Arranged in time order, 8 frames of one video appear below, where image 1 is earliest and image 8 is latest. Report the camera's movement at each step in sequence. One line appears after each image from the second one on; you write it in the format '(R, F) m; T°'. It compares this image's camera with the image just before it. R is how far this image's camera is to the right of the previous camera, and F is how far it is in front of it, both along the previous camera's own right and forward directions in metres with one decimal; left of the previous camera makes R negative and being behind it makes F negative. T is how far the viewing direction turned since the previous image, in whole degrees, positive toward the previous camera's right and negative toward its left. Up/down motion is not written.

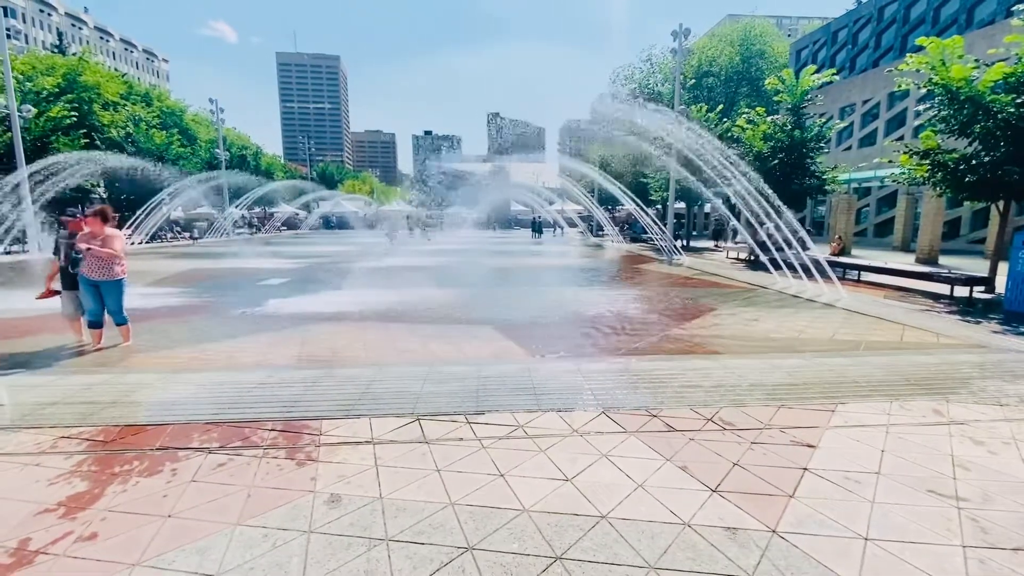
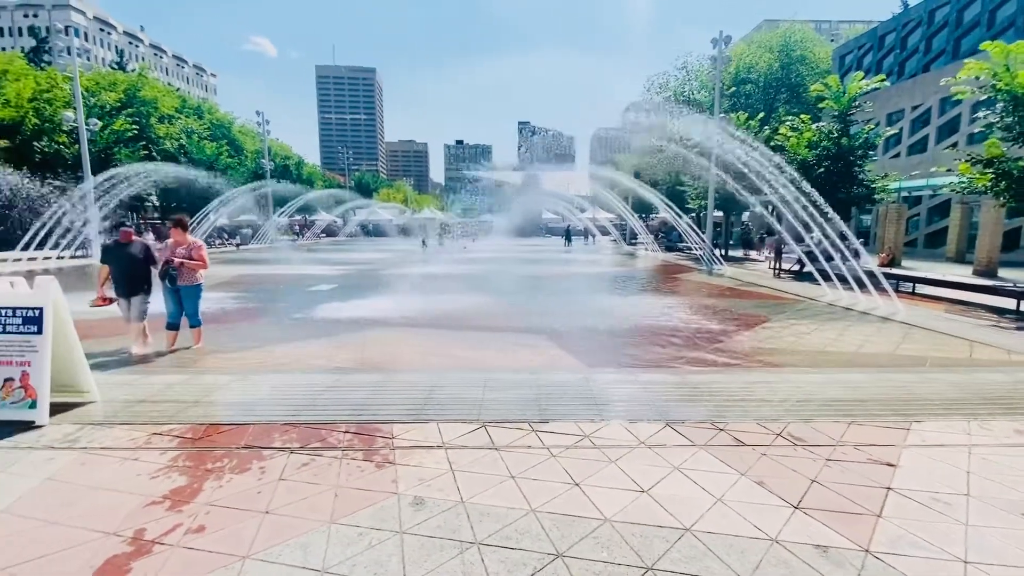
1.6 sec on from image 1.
(-0.4, -0.1) m; -3°
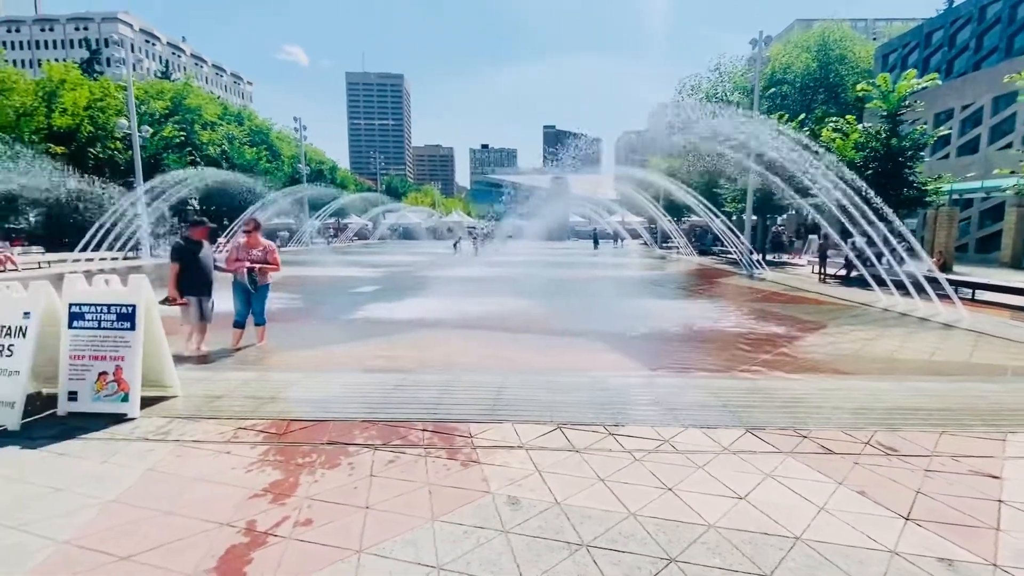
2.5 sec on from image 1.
(-0.5, 0.0) m; -3°
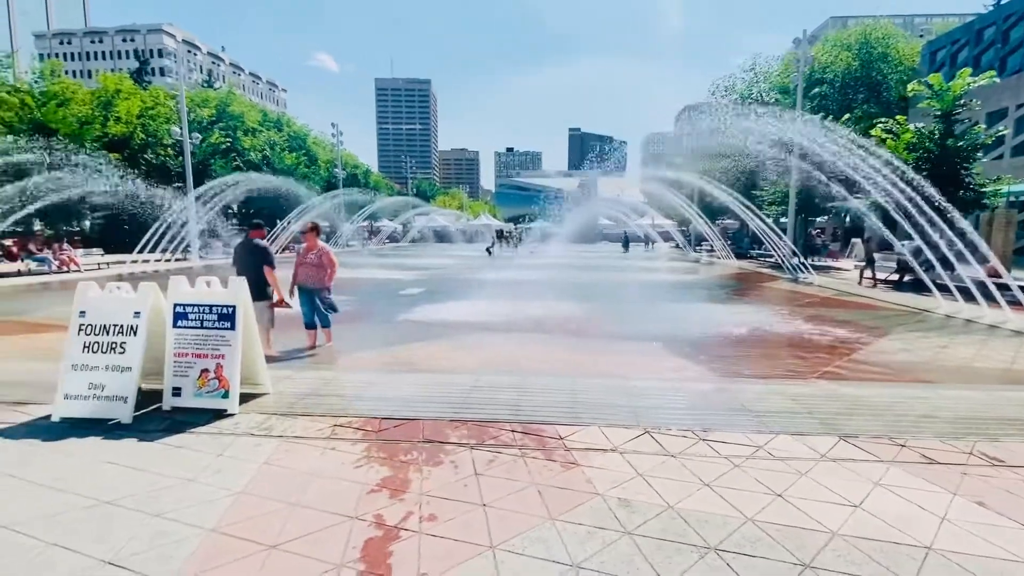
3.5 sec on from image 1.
(-0.7, -0.1) m; -3°
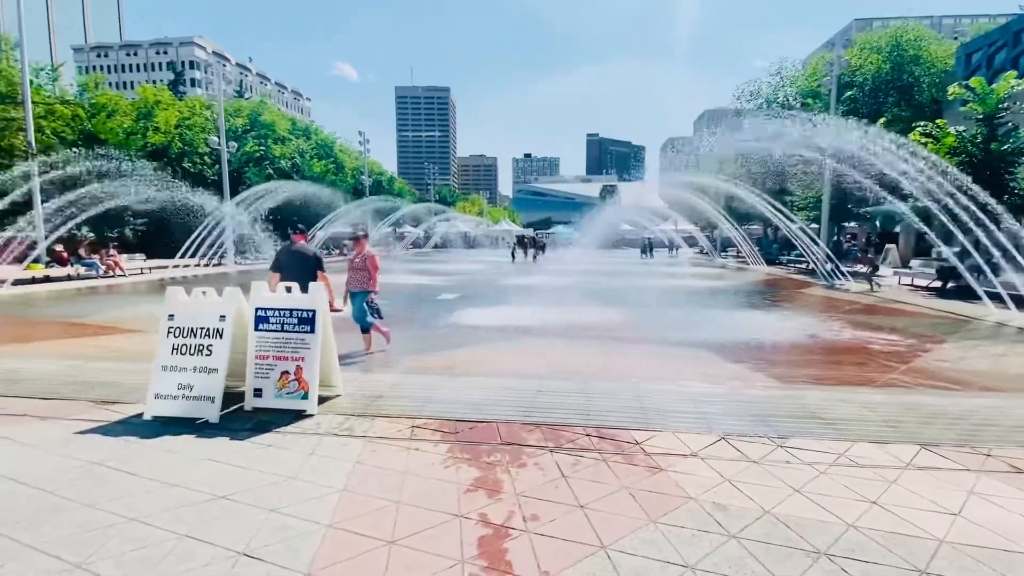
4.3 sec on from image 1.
(-0.6, -0.1) m; -2°
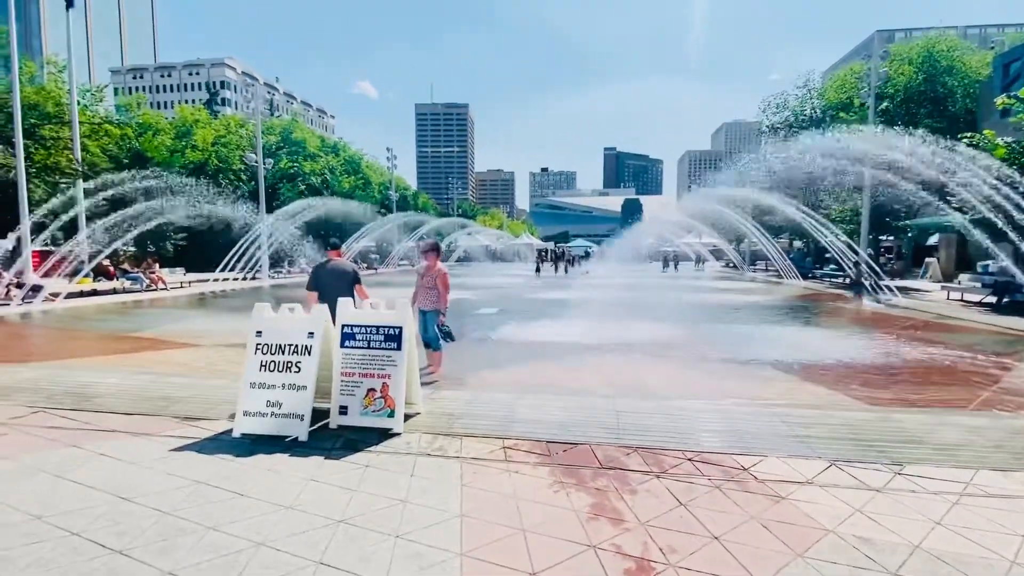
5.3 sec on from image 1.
(-0.8, +0.1) m; -2°
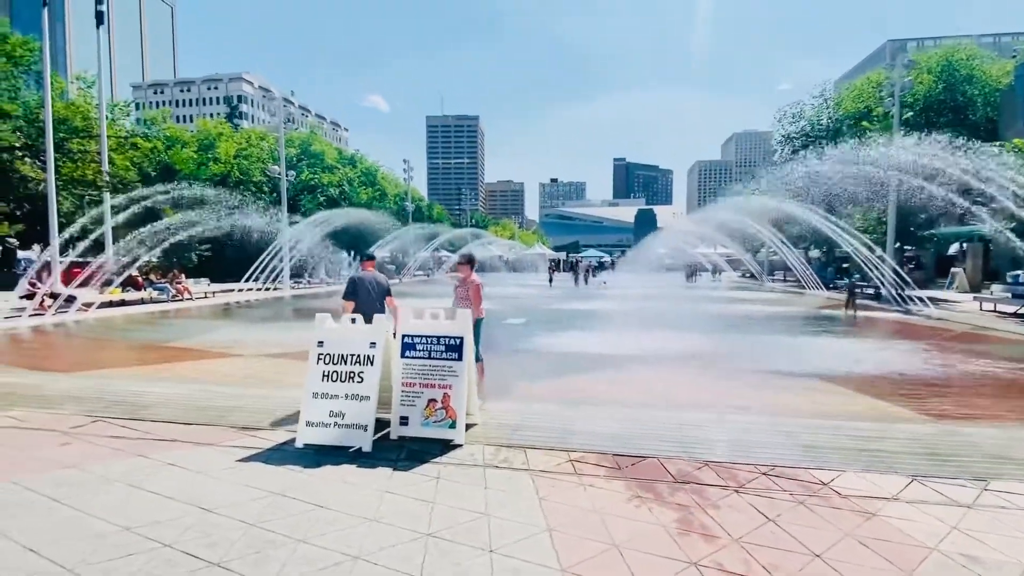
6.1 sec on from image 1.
(-0.6, 0.0) m; -1°
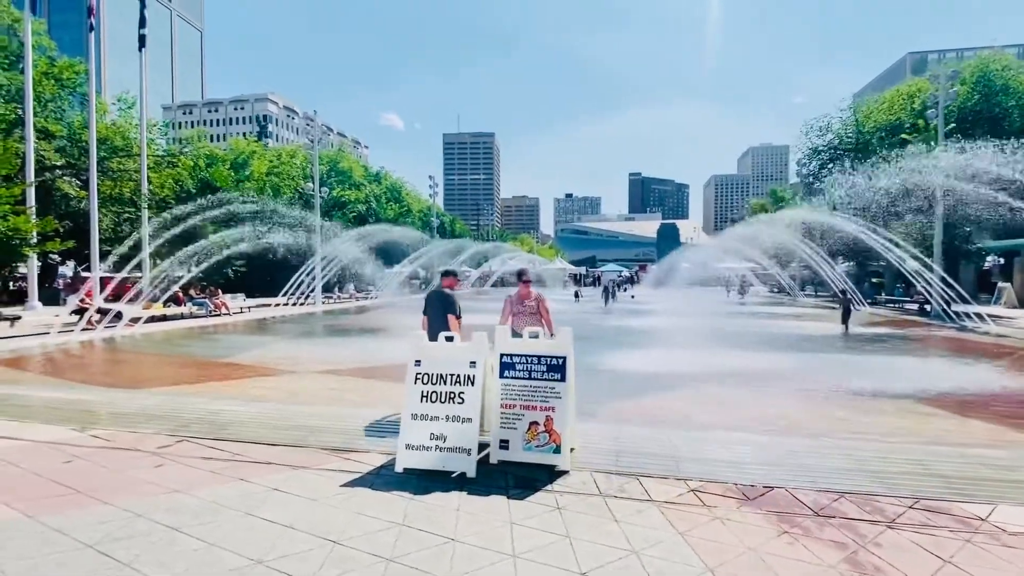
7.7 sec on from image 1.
(-1.0, +0.2) m; -2°
